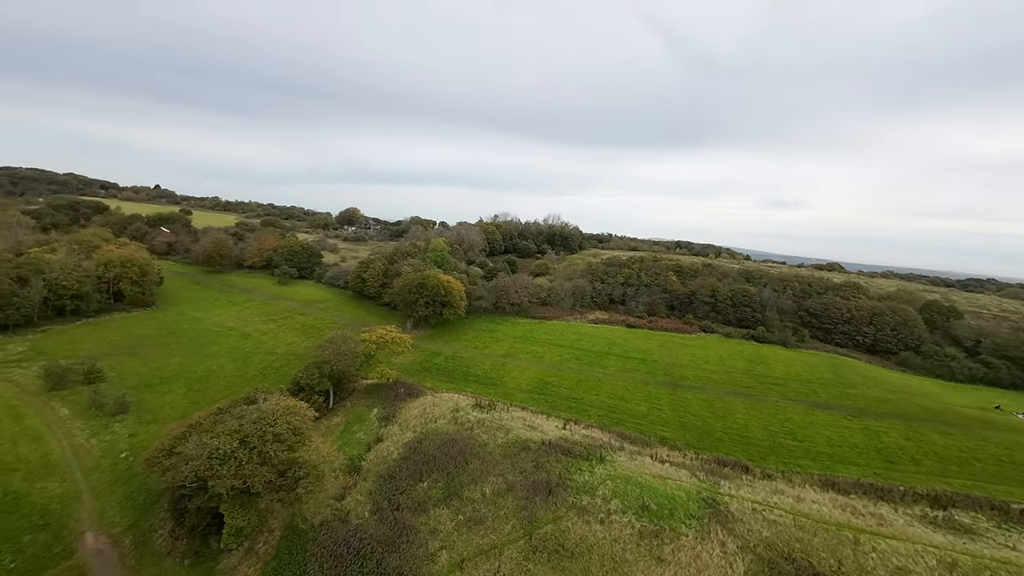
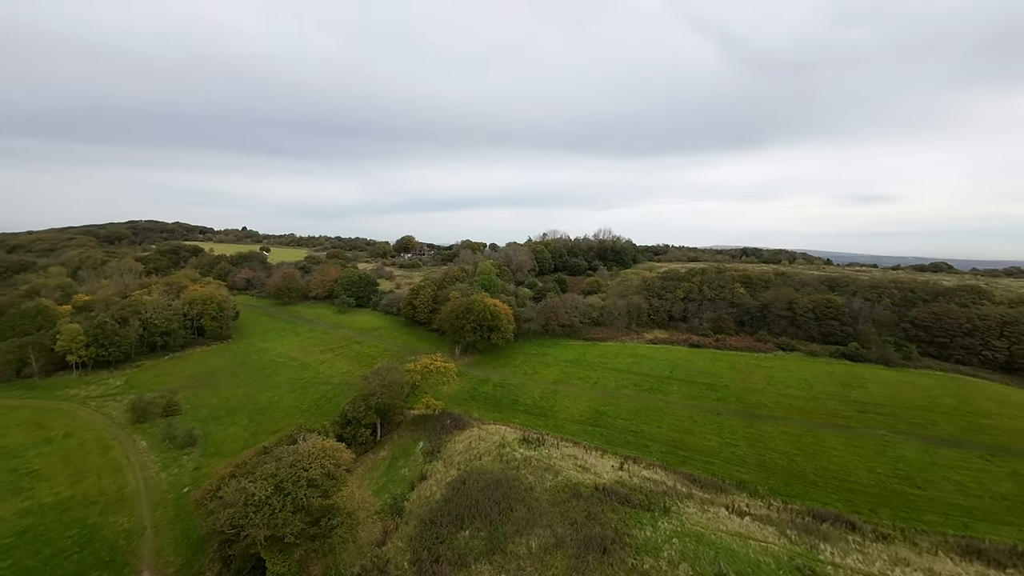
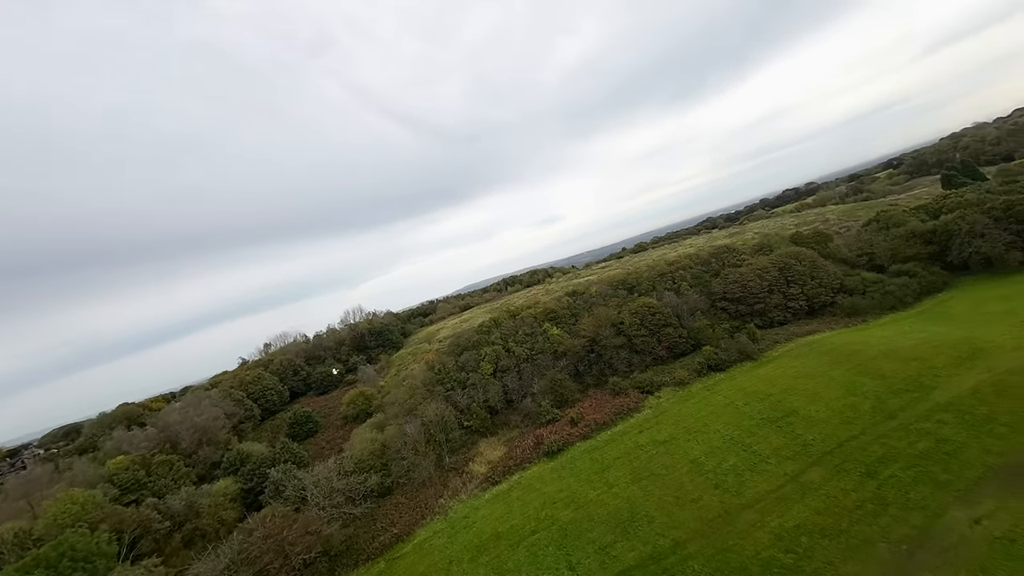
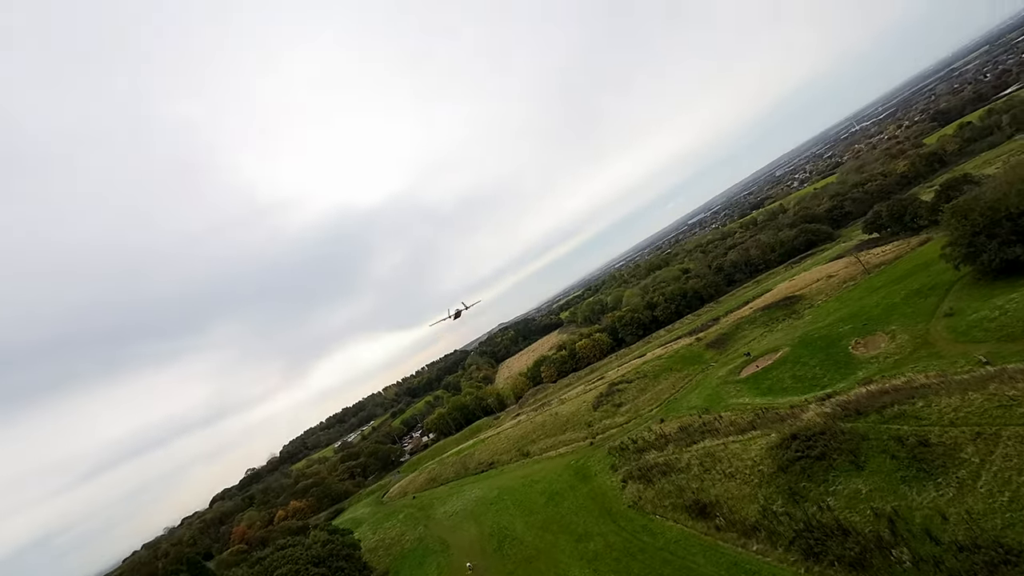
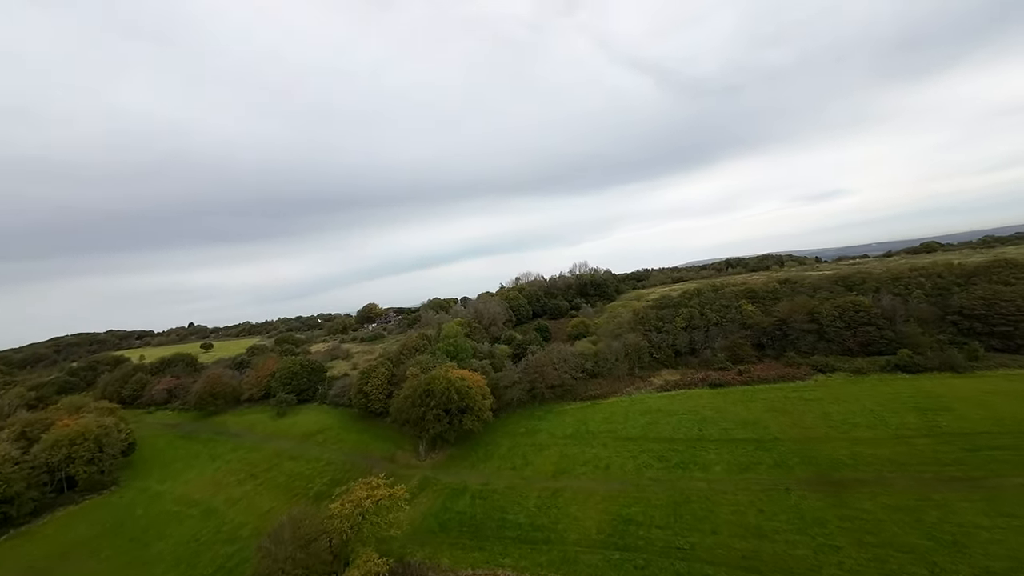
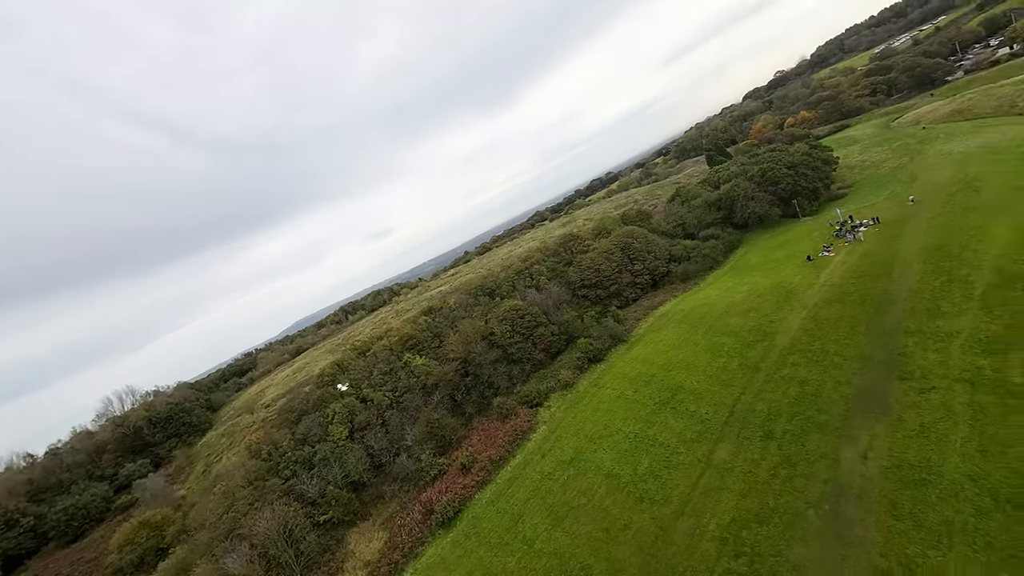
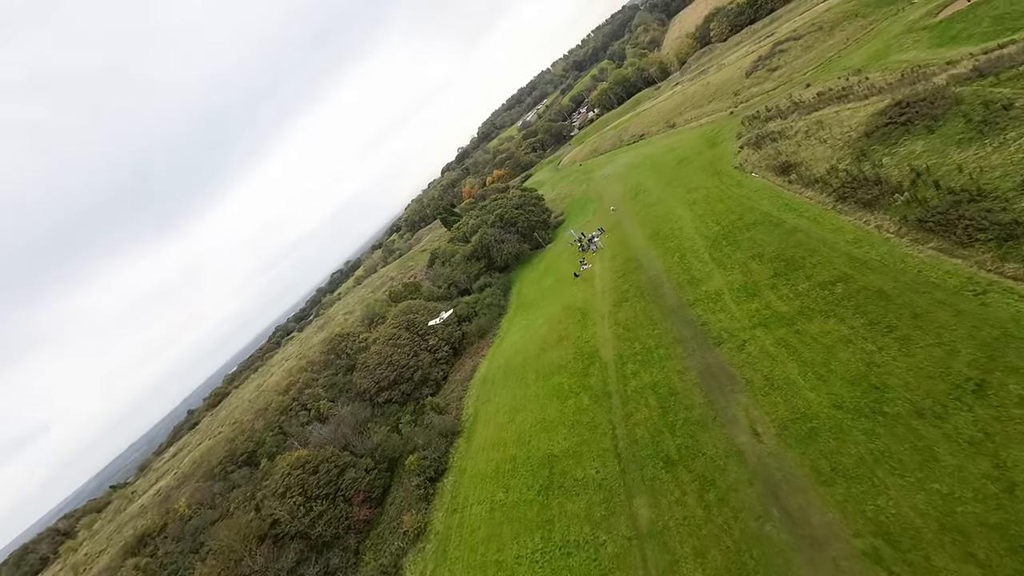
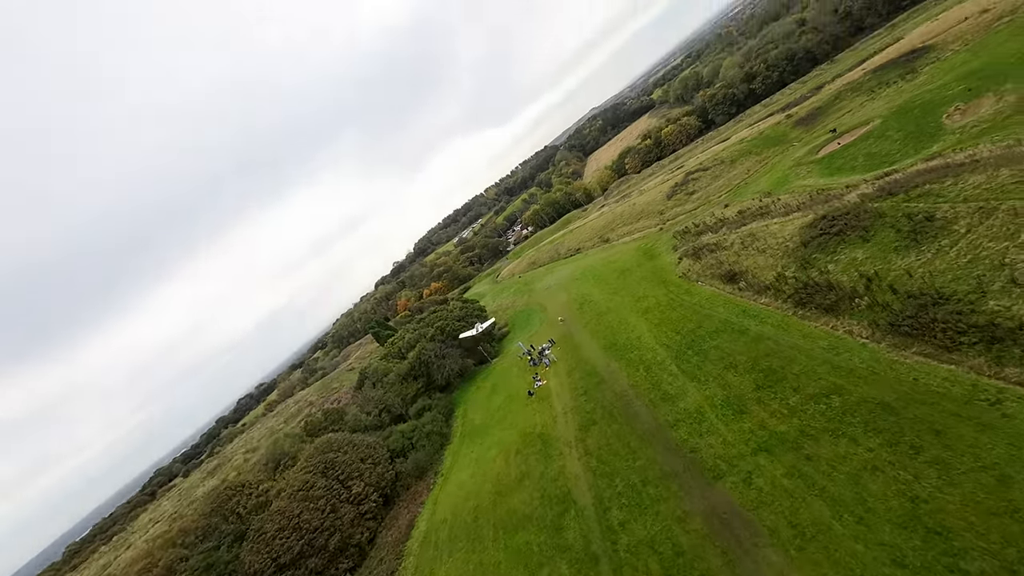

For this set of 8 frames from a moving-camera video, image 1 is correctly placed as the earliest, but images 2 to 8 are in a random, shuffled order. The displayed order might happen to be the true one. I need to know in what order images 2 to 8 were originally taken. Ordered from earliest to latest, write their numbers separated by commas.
2, 5, 3, 6, 7, 8, 4
